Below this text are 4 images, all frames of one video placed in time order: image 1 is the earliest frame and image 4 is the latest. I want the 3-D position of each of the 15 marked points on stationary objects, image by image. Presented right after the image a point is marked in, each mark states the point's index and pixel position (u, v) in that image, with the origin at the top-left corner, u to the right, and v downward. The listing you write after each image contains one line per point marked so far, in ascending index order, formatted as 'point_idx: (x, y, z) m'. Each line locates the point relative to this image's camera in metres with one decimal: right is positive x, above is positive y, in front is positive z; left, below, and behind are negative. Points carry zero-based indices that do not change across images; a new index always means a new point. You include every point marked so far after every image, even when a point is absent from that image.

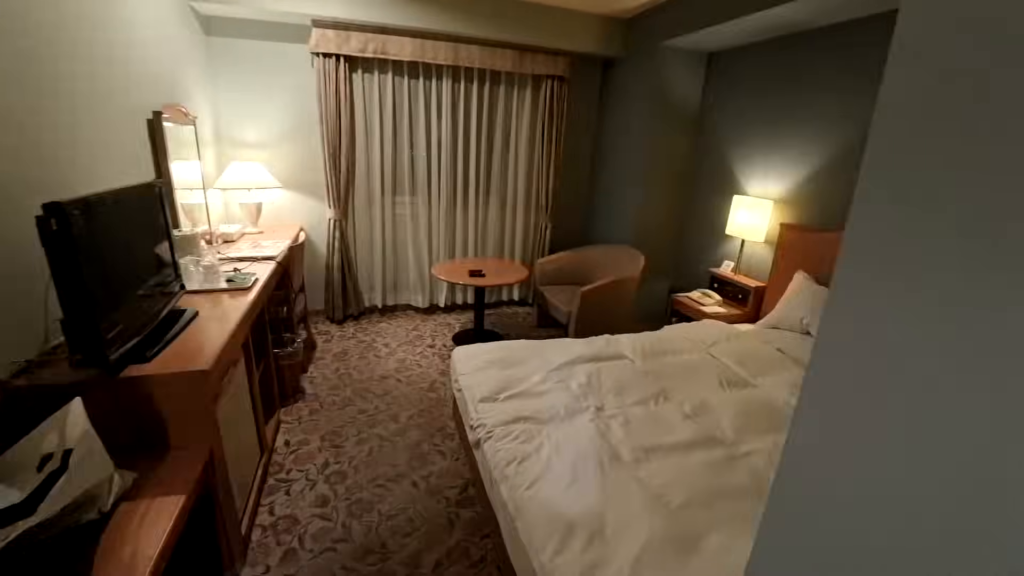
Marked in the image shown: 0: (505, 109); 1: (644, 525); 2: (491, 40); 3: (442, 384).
0: (-0.1, +1.5, +3.9) m
1: (+0.4, -0.7, +1.3) m
2: (-0.2, +1.9, +3.6) m
3: (-0.5, -0.6, +3.0) m
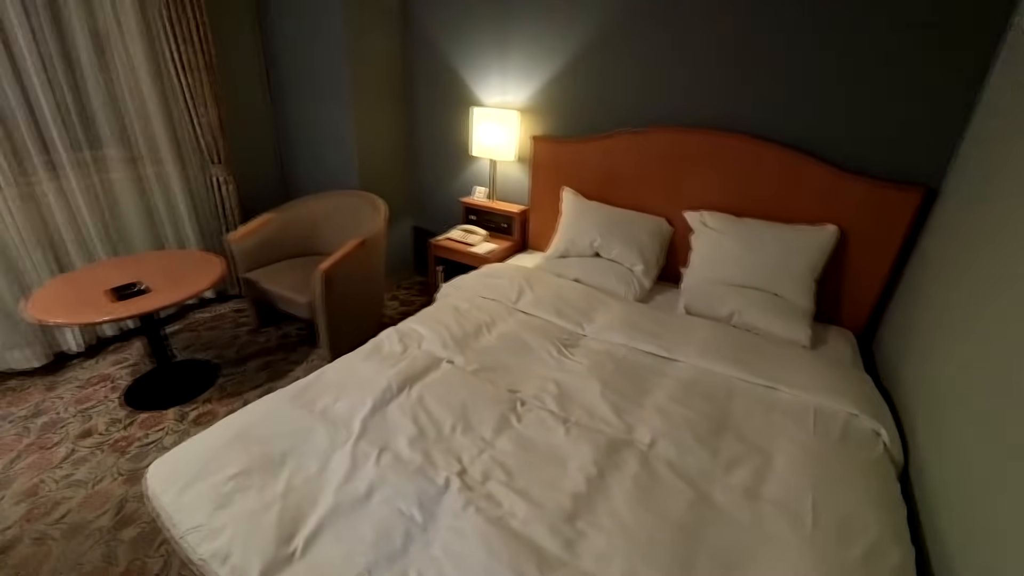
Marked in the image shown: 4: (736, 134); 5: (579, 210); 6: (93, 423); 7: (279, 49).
0: (-2.1, +1.4, +2.2) m
1: (+0.3, -0.7, +0.8) m
2: (-2.0, +1.7, +1.8) m
3: (-1.4, -0.8, +1.7) m
4: (+1.0, +0.7, +2.2) m
5: (+0.3, +0.4, +2.4) m
6: (-1.9, -0.6, +2.1) m
7: (-1.4, +1.5, +2.9) m
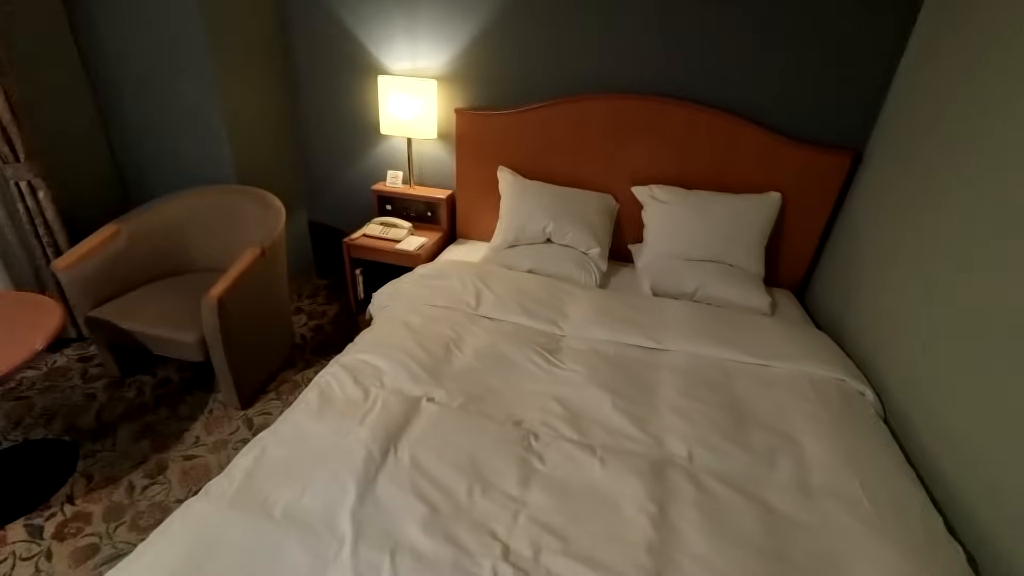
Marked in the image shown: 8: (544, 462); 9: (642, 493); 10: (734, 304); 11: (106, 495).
0: (-2.3, +1.1, +1.3) m
1: (+0.5, -0.7, +0.7) m
2: (-2.2, +1.4, +0.9) m
3: (-1.3, -1.0, +1.2) m
4: (+0.7, +0.8, +2.1) m
5: (0.0, +0.4, +2.2) m
6: (-1.9, -0.8, +1.4) m
7: (-1.9, +1.3, +2.1) m
8: (+0.1, -0.4, +1.2) m
9: (+0.3, -0.5, +1.1) m
10: (+0.9, -0.1, +1.9) m
11: (-1.4, -0.7, +1.7) m
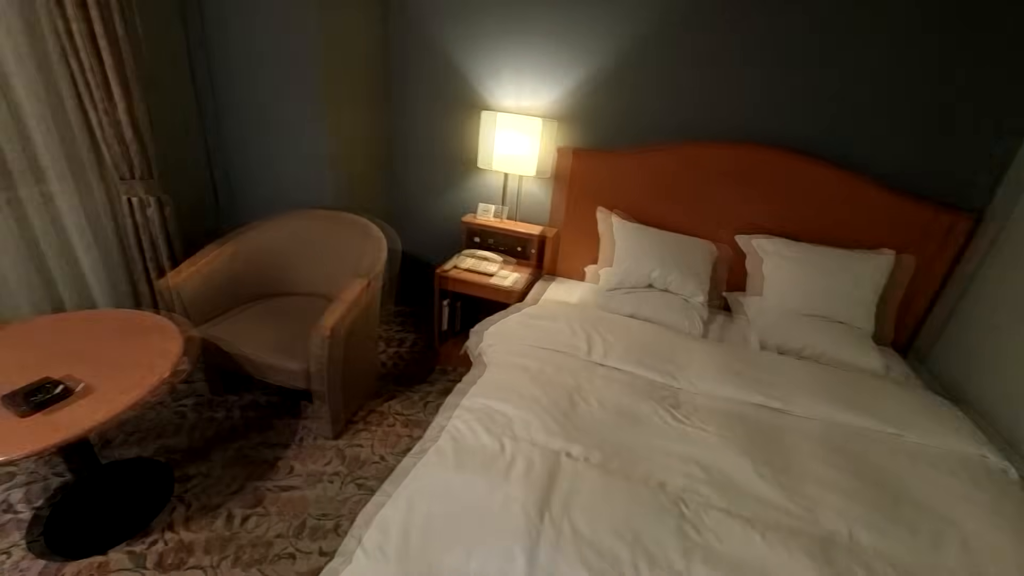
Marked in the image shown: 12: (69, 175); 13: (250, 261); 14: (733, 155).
0: (-1.8, +1.1, +1.4) m
1: (+0.9, -0.9, +0.6) m
2: (-1.7, +1.4, +0.9) m
3: (-0.9, -1.1, +1.1) m
4: (+1.2, +0.6, +2.1) m
5: (+0.5, +0.2, +2.1) m
6: (-1.5, -0.9, +1.4) m
7: (-1.4, +1.2, +2.2) m
8: (+0.5, -0.6, +1.2) m
9: (+0.7, -0.7, +1.1) m
10: (+1.3, -0.3, +1.9) m
11: (-1.1, -0.8, +1.7) m
12: (-1.8, +0.4, +1.9) m
13: (-1.2, +0.1, +2.1) m
14: (+1.0, +0.6, +2.1) m
